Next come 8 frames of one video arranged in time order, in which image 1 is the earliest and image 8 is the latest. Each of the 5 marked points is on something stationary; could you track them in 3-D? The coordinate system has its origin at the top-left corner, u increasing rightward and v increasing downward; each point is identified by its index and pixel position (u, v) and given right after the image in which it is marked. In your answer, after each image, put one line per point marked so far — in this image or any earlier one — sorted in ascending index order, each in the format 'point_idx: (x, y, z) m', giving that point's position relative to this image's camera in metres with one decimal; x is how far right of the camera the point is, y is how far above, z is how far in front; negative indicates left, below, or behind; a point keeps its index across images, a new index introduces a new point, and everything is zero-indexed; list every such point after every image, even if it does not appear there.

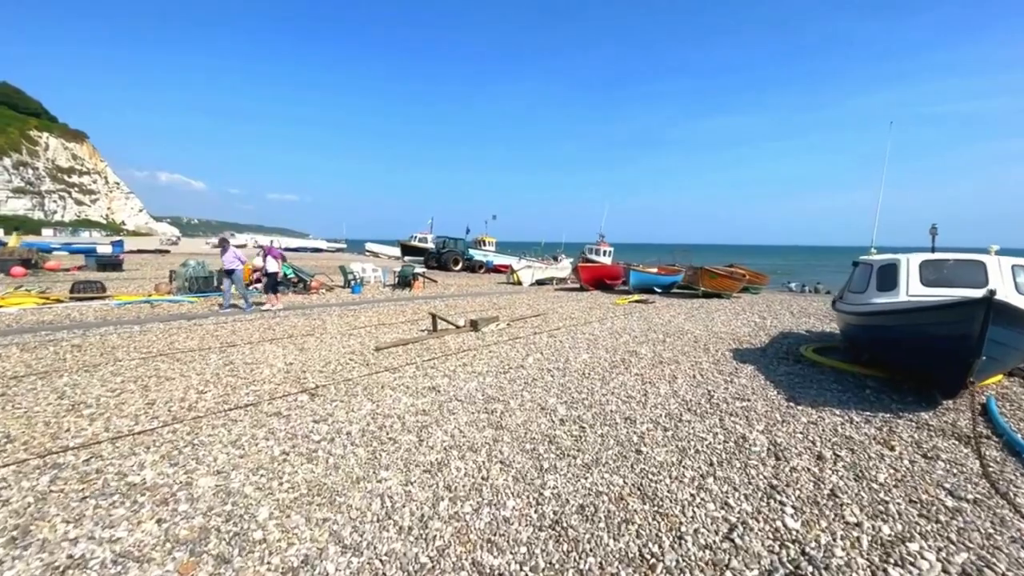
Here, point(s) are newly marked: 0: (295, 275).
0: (-9.3, +0.6, +19.0) m
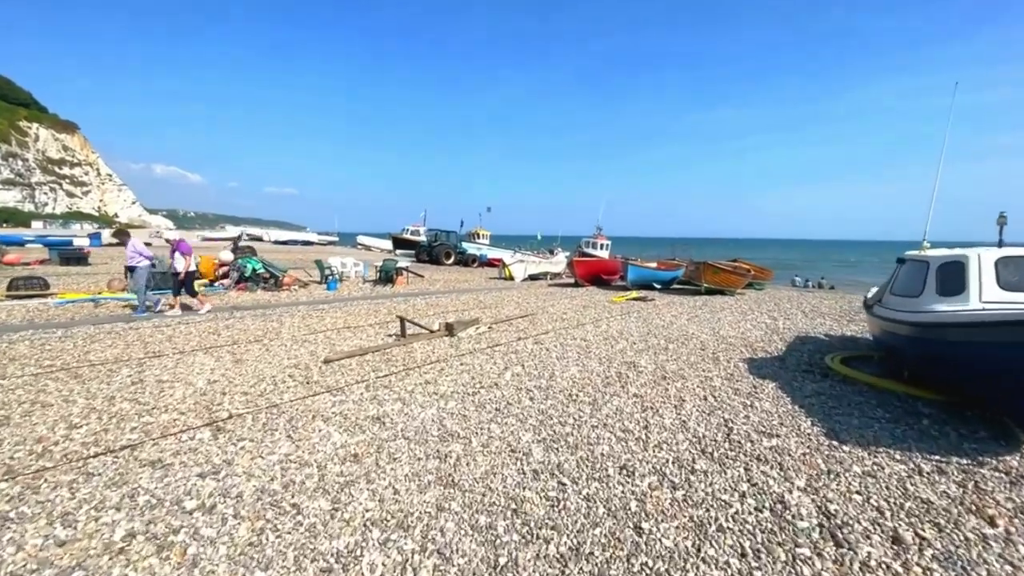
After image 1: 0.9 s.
0: (-9.8, +0.7, +17.5) m
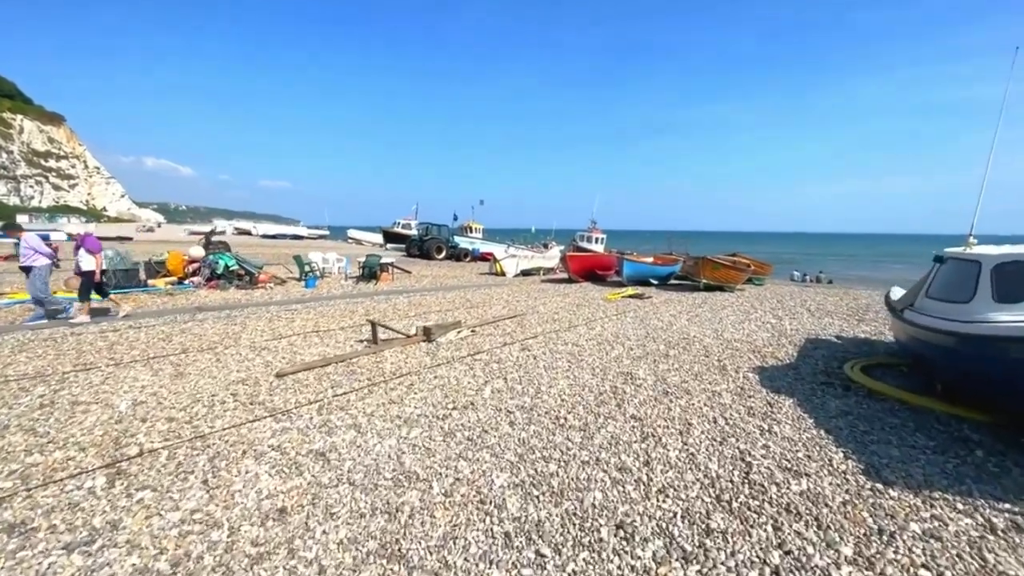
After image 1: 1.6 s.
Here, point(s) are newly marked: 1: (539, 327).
0: (-10.2, +0.8, +16.5) m
1: (+0.6, -0.9, +10.7) m
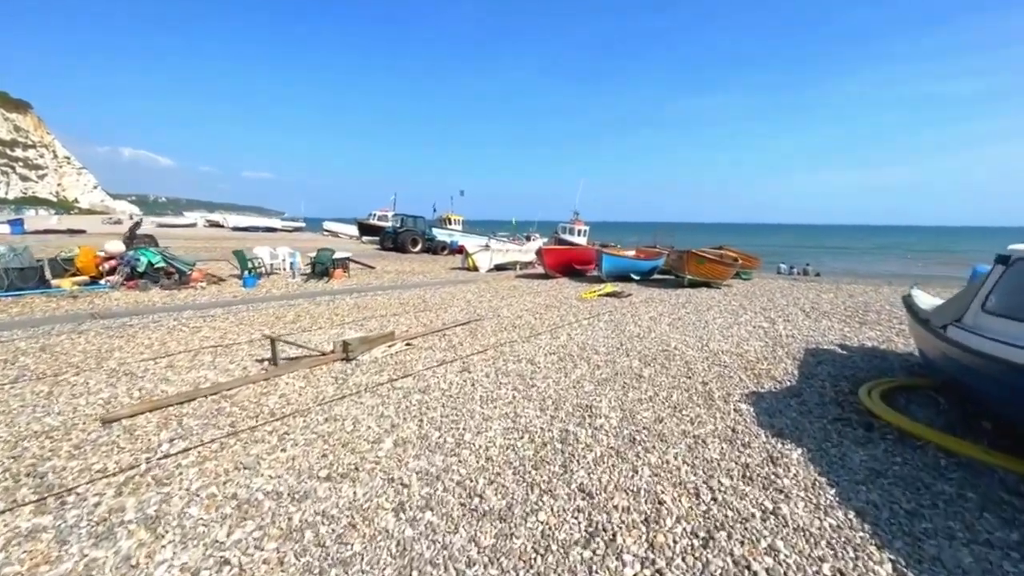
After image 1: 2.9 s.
0: (-11.4, +0.8, +14.5) m
1: (-0.4, -1.0, +9.0) m
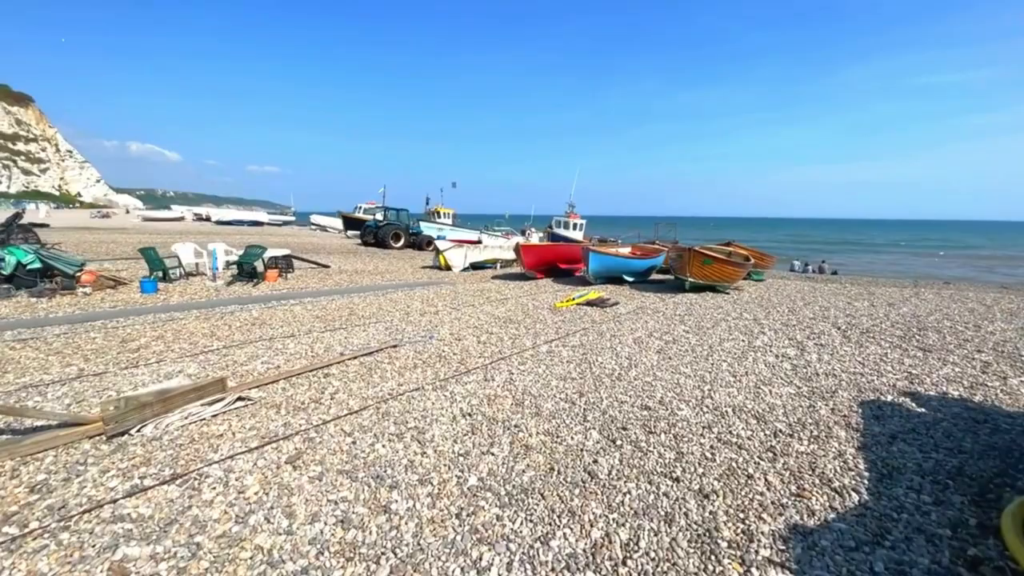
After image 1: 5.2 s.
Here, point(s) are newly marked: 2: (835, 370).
0: (-12.6, +0.6, +11.7) m
1: (-1.6, -1.2, +6.1) m
2: (+5.1, -1.3, +6.9) m
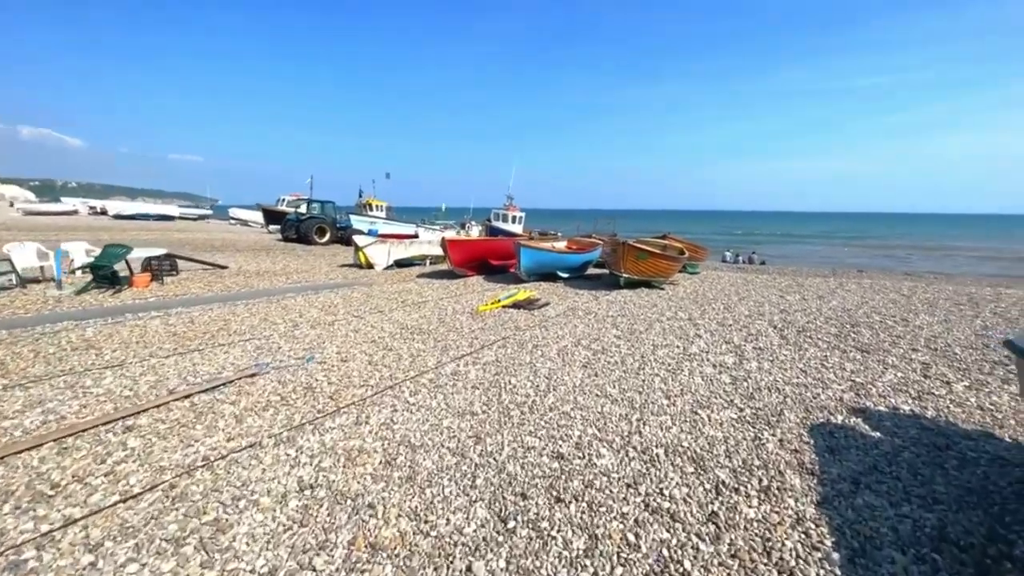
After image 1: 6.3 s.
0: (-14.5, +0.3, +8.7) m
1: (-2.9, -1.4, +4.5) m
2: (+3.7, -1.3, +6.1) m
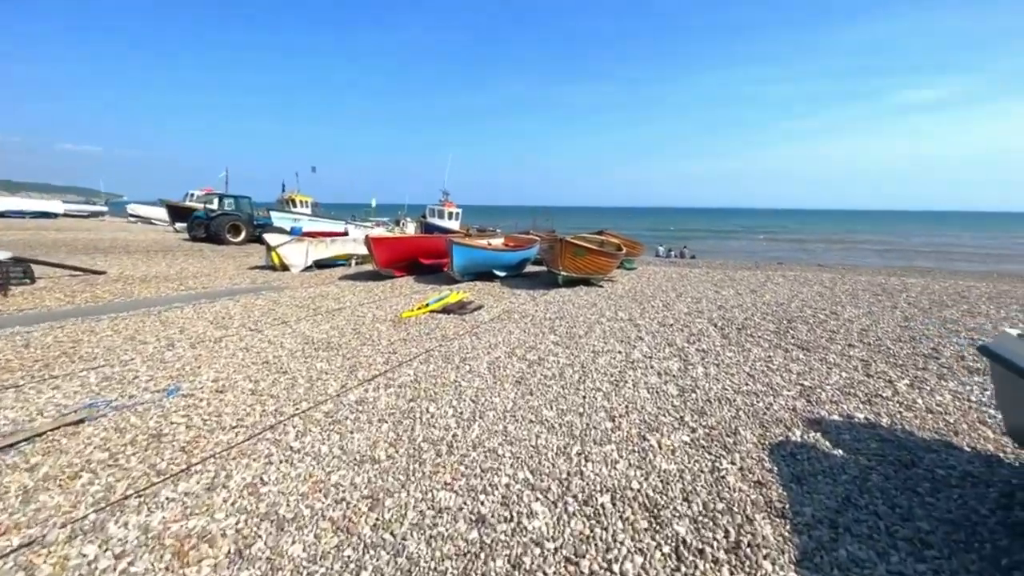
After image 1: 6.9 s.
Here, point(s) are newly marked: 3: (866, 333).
0: (-15.6, -0.2, +5.8) m
1: (-3.6, -1.6, +3.1) m
2: (+2.7, -1.3, +5.5) m
3: (+6.6, -0.8, +8.2) m
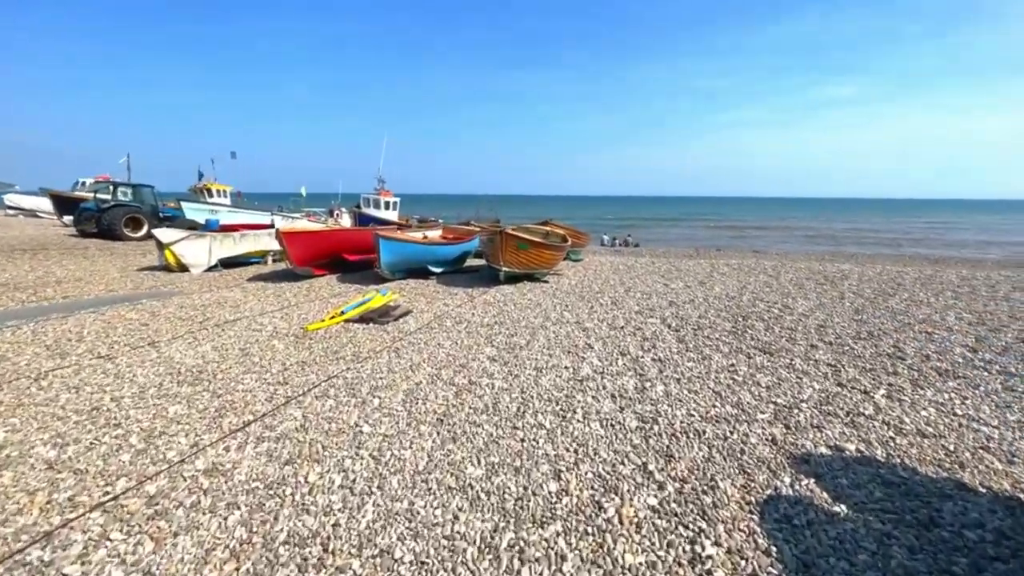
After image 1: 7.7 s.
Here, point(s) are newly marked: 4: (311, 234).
0: (-16.4, -0.7, +2.7) m
1: (-4.1, -1.9, +1.5) m
2: (+1.9, -1.4, +4.6) m
3: (+5.4, -0.7, +7.7) m
4: (-5.8, +1.6, +12.8) m
